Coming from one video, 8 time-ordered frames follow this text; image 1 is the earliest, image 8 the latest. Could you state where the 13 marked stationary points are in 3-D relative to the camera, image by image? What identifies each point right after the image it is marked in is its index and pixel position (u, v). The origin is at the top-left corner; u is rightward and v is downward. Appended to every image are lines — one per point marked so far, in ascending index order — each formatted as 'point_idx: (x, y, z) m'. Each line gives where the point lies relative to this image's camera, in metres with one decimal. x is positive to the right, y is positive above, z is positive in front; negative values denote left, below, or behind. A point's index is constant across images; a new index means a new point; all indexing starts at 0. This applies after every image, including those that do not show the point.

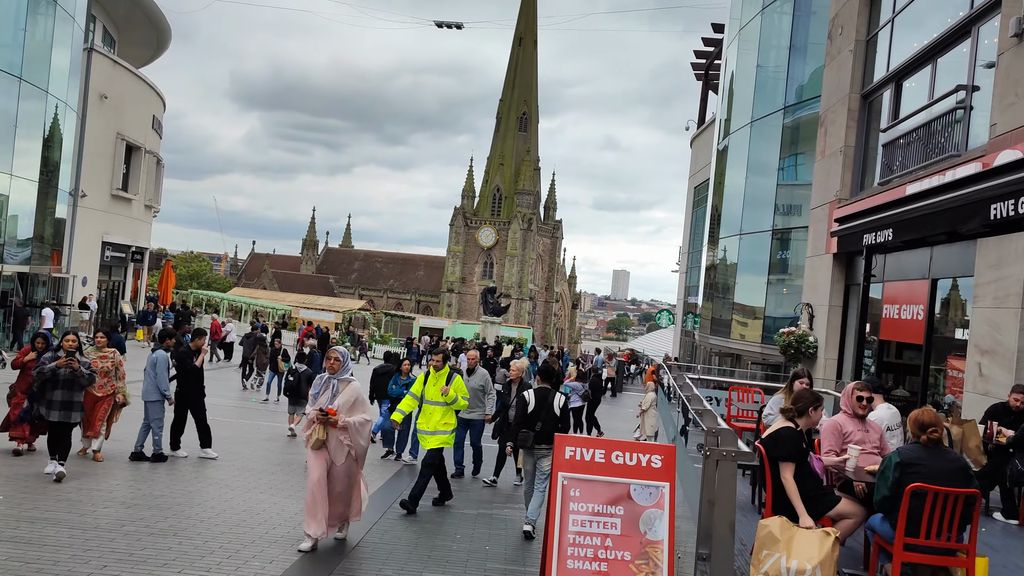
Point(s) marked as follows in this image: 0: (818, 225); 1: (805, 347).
0: (+5.6, +1.2, +15.9) m
1: (+5.2, -1.0, +15.2) m
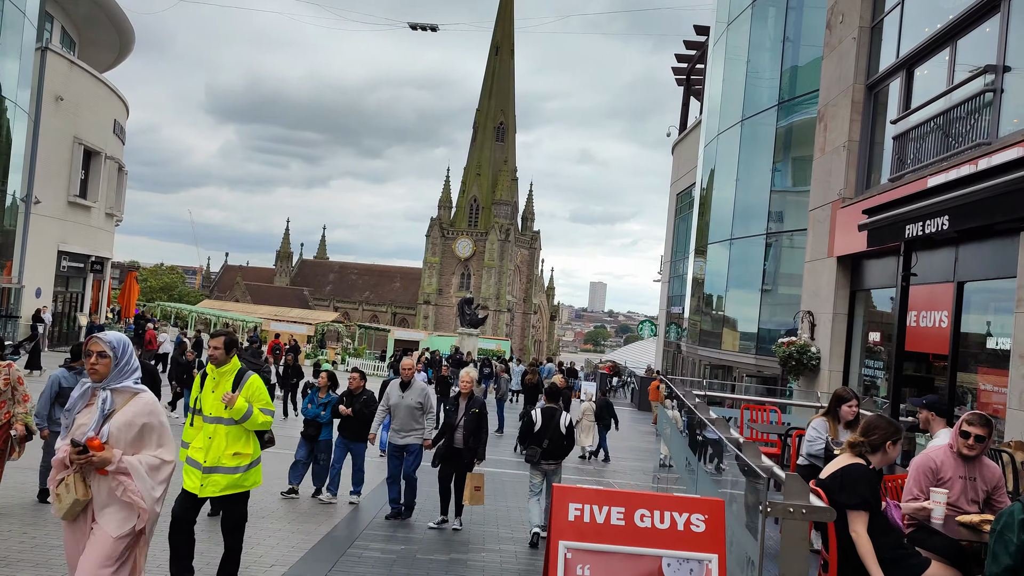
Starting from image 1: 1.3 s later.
0: (+5.2, +1.1, +14.8) m
1: (+4.8, -1.2, +14.1) m
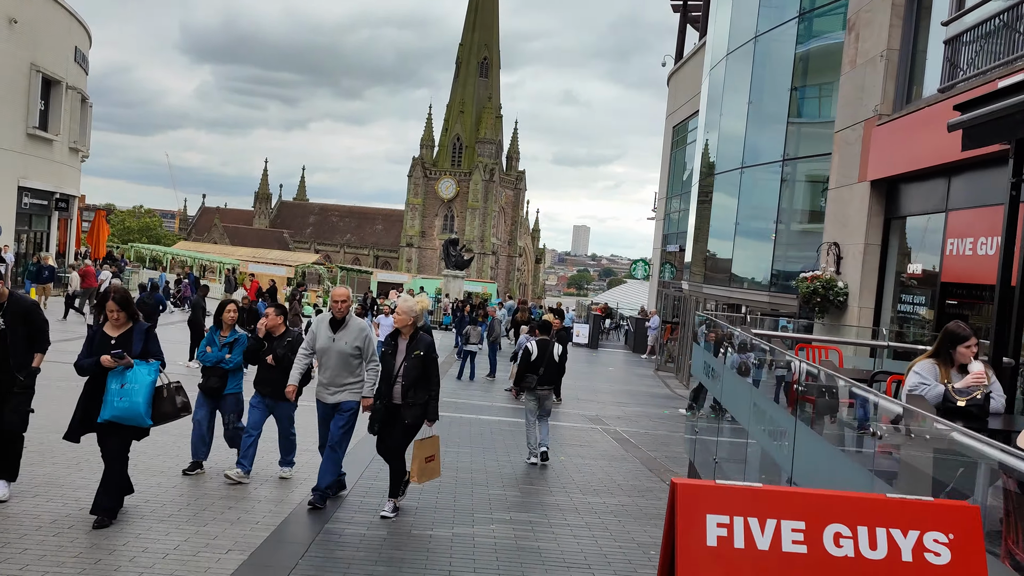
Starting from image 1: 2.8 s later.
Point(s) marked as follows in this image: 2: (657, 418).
0: (+5.2, +2.2, +13.5) m
1: (+4.8, -0.1, +12.8) m
2: (+2.4, -2.3, +15.0) m
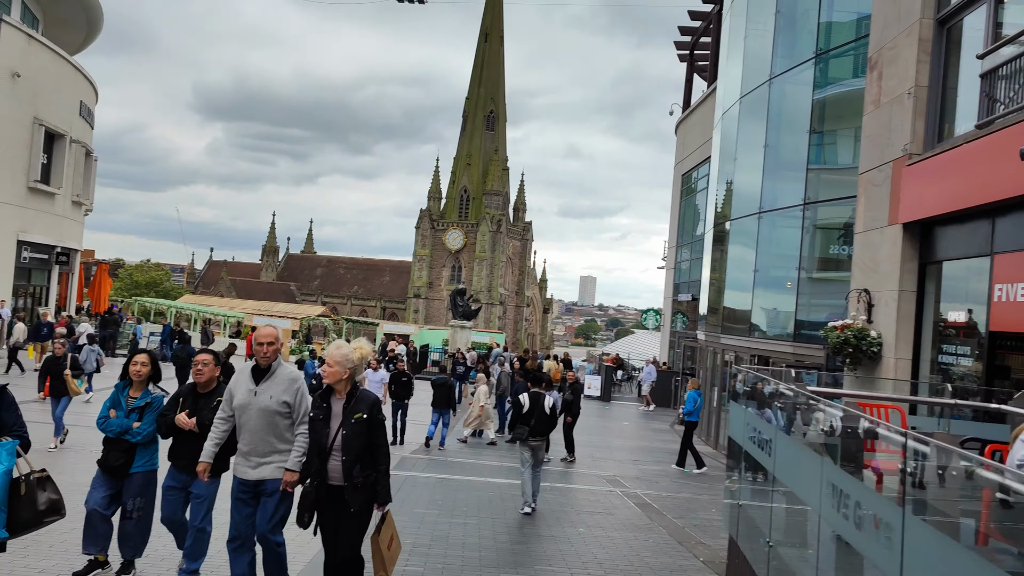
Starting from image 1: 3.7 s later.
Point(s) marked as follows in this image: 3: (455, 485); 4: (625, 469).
0: (+5.3, +1.5, +12.8) m
1: (+4.9, -0.8, +12.0) m
2: (+2.6, -3.1, +14.0) m
3: (-0.8, -2.6, +11.3) m
4: (+2.0, -3.1, +15.0) m
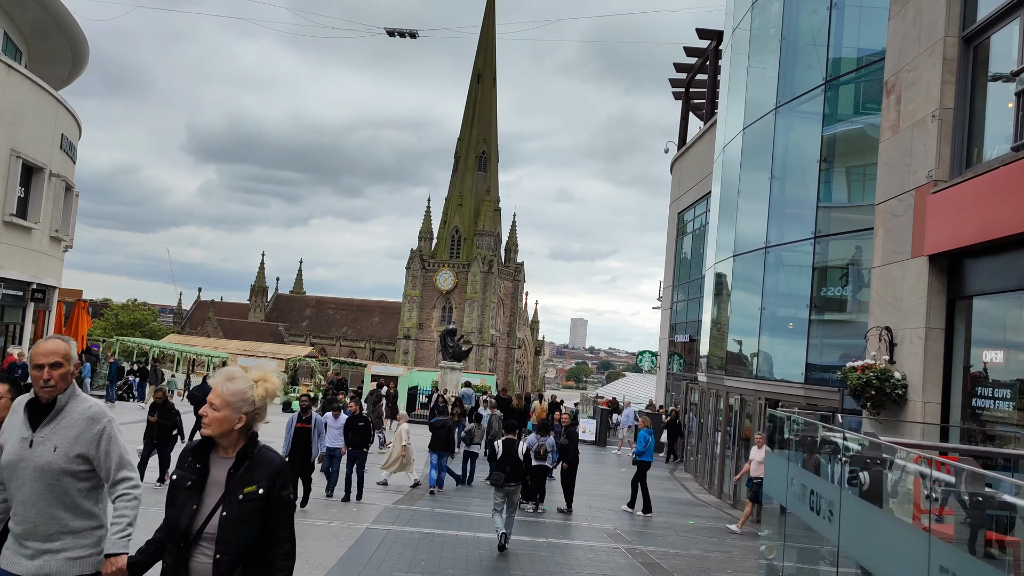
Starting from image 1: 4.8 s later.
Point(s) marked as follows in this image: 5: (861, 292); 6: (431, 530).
0: (+5.2, +0.9, +11.9) m
1: (+4.8, -1.3, +11.0) m
2: (+2.5, -3.7, +12.9) m
3: (-0.8, -3.0, +10.2) m
4: (+1.8, -3.7, +13.9) m
5: (+5.8, -0.1, +14.8) m
6: (-1.0, -3.0, +10.8) m
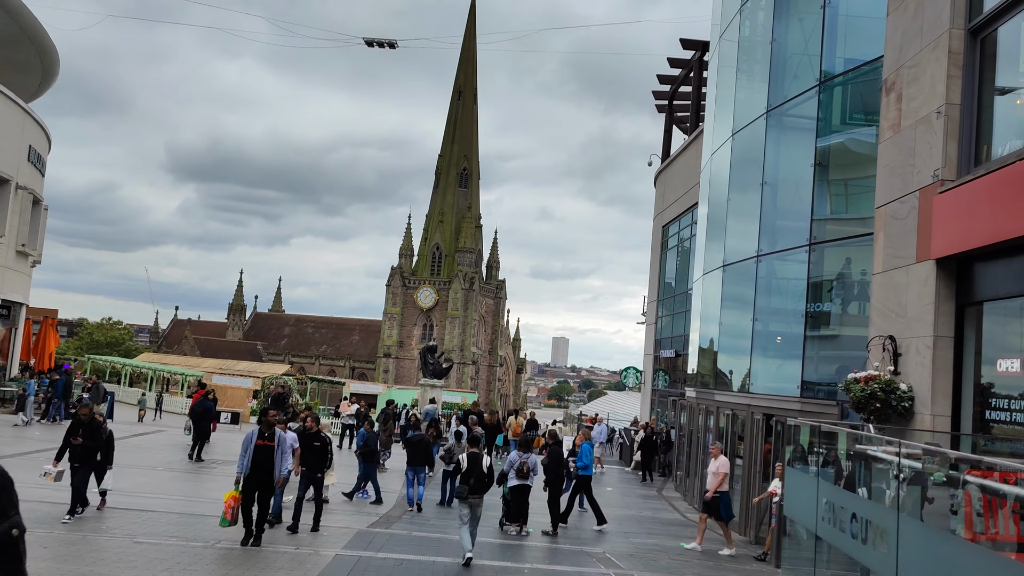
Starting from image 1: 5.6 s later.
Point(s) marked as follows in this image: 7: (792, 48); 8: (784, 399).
0: (+5.0, +0.8, +11.4) m
1: (+4.6, -1.3, +10.4) m
2: (+2.3, -3.8, +12.2) m
3: (-1.0, -3.0, +9.4) m
4: (+1.6, -3.9, +13.1) m
5: (+5.5, -0.3, +14.2) m
6: (-1.2, -3.1, +10.0) m
7: (+5.4, +4.6, +16.9) m
8: (+4.8, -1.9, +15.3) m
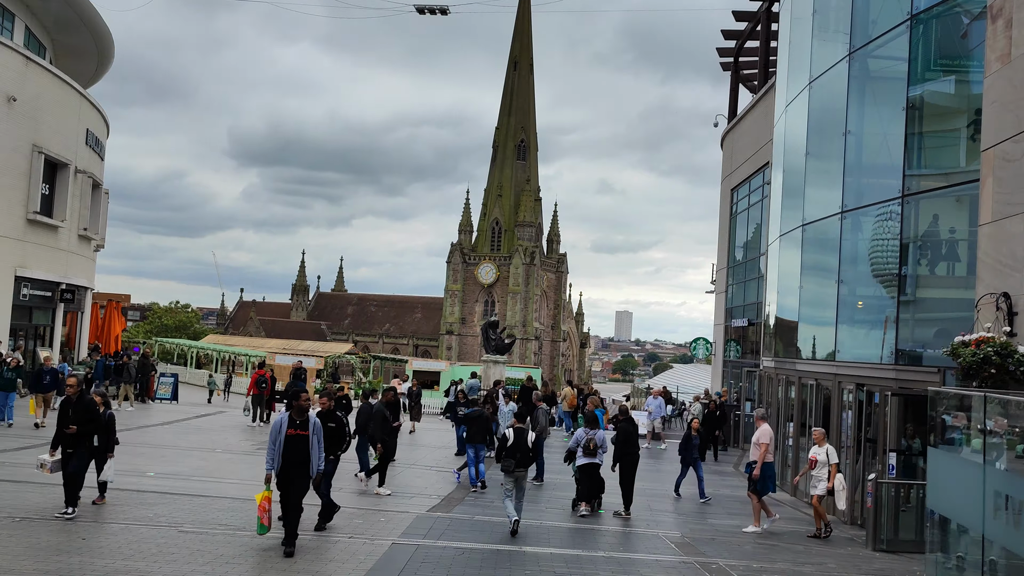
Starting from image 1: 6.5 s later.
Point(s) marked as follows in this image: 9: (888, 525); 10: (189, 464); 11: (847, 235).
0: (+5.7, +1.4, +10.0) m
1: (+5.3, -0.8, +9.2) m
2: (+3.2, -3.3, +11.2) m
3: (-0.3, -2.7, +8.6) m
4: (+2.5, -3.3, +12.2) m
5: (+6.5, +0.4, +12.9) m
6: (-0.5, -2.7, +9.3) m
7: (+6.4, +5.3, +15.4) m
8: (+5.9, -1.3, +14.1) m
9: (+5.1, -3.2, +11.6) m
10: (-5.4, -2.9, +14.4) m
11: (+6.0, +0.9, +15.8) m
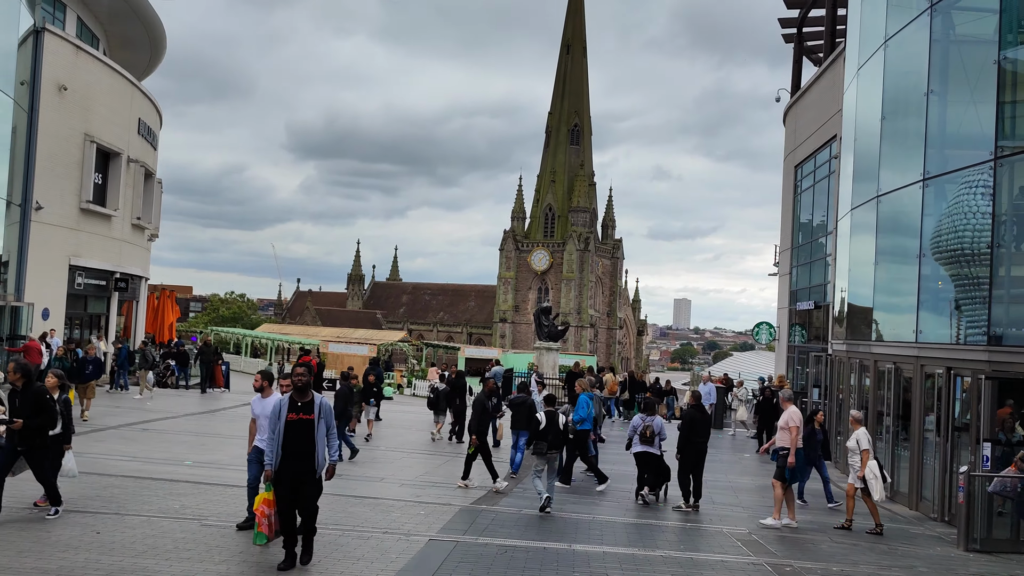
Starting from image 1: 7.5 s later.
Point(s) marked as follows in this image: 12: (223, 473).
0: (+6.2, +1.7, +8.8) m
1: (+5.8, -0.5, +8.0) m
2: (+3.8, -3.0, +10.2) m
3: (+0.1, -2.4, +7.8) m
4: (+3.2, -3.0, +11.2) m
5: (+7.2, +0.7, +11.6) m
6: (0.0, -2.5, +8.5) m
7: (+7.2, +5.7, +14.1) m
8: (+6.6, -0.9, +12.9) m
9: (+5.7, -2.8, +10.5) m
10: (-4.5, -2.6, +13.9) m
11: (+6.9, +1.3, +14.6) m
12: (-3.9, -2.5, +11.9) m
